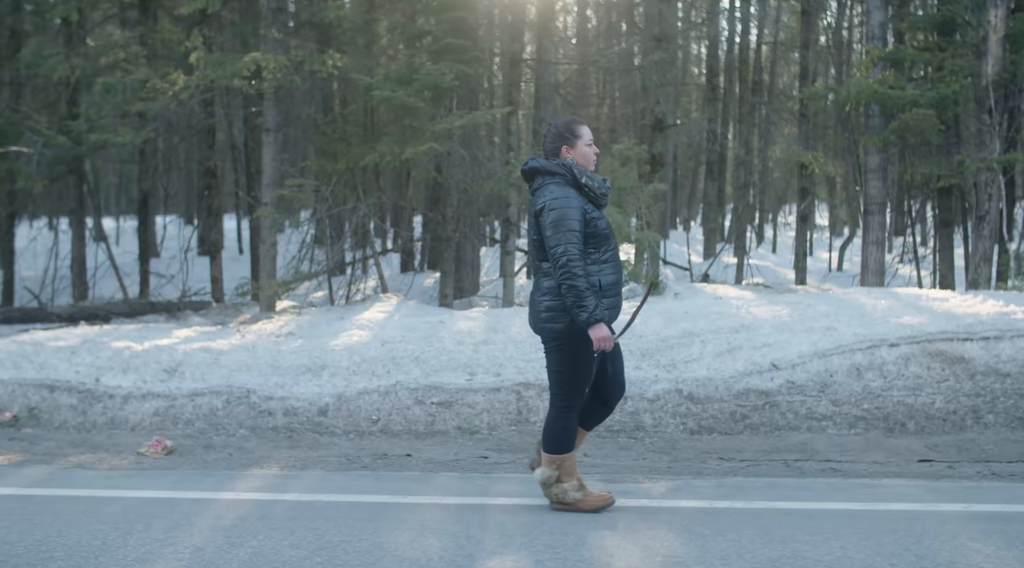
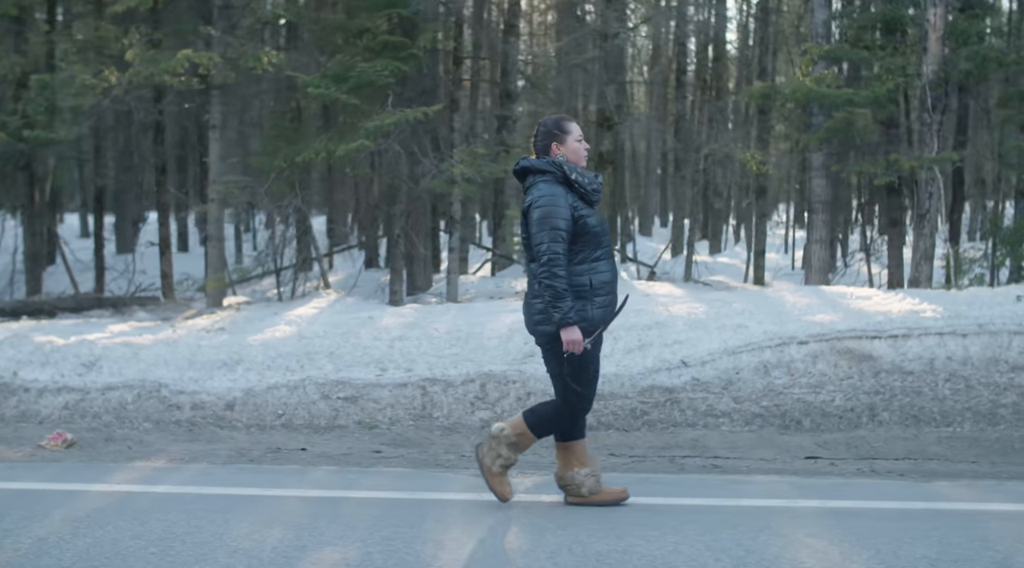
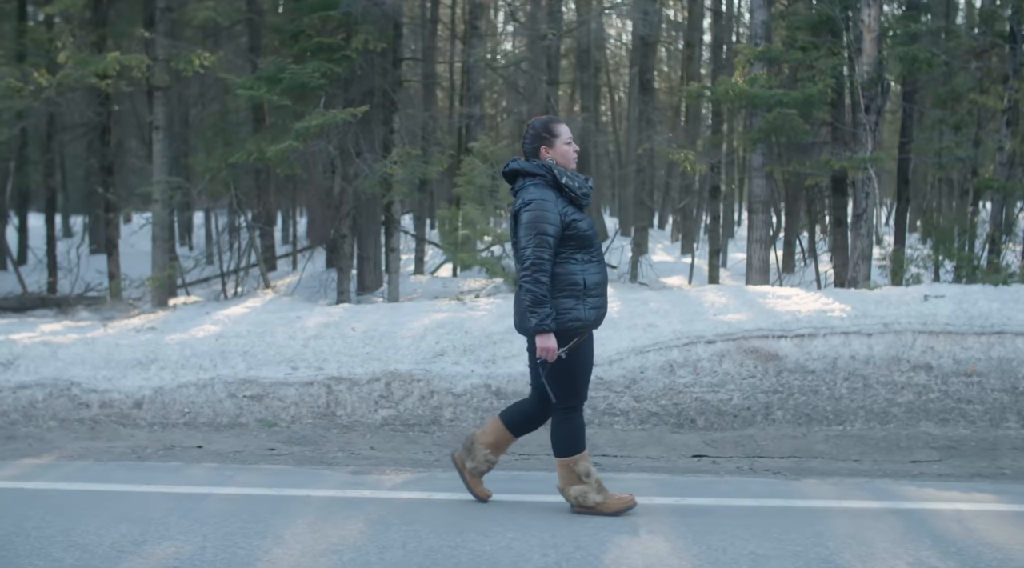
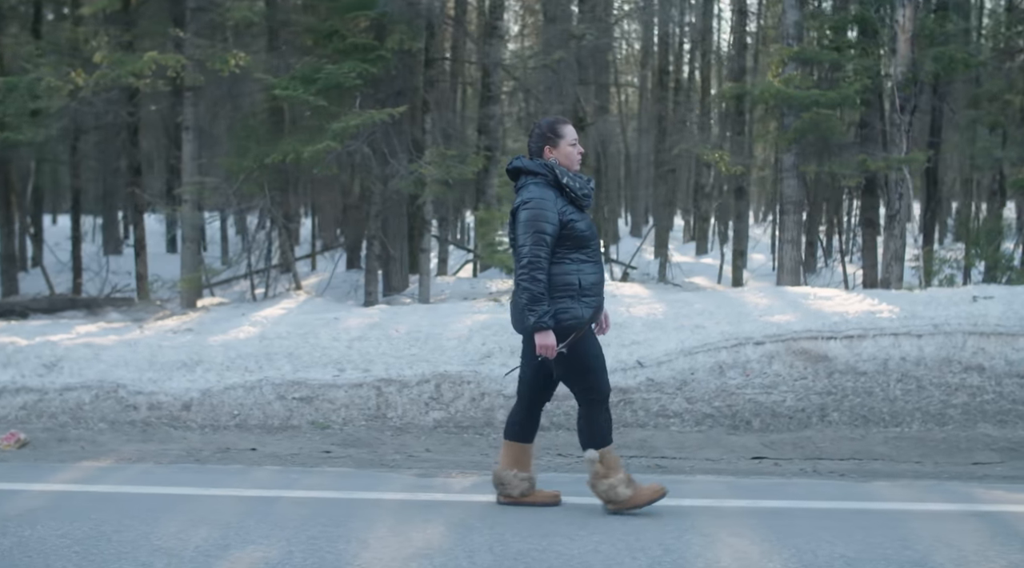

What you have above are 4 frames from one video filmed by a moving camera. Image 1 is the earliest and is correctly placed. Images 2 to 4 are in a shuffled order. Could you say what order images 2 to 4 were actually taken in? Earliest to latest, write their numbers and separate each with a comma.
2, 4, 3
